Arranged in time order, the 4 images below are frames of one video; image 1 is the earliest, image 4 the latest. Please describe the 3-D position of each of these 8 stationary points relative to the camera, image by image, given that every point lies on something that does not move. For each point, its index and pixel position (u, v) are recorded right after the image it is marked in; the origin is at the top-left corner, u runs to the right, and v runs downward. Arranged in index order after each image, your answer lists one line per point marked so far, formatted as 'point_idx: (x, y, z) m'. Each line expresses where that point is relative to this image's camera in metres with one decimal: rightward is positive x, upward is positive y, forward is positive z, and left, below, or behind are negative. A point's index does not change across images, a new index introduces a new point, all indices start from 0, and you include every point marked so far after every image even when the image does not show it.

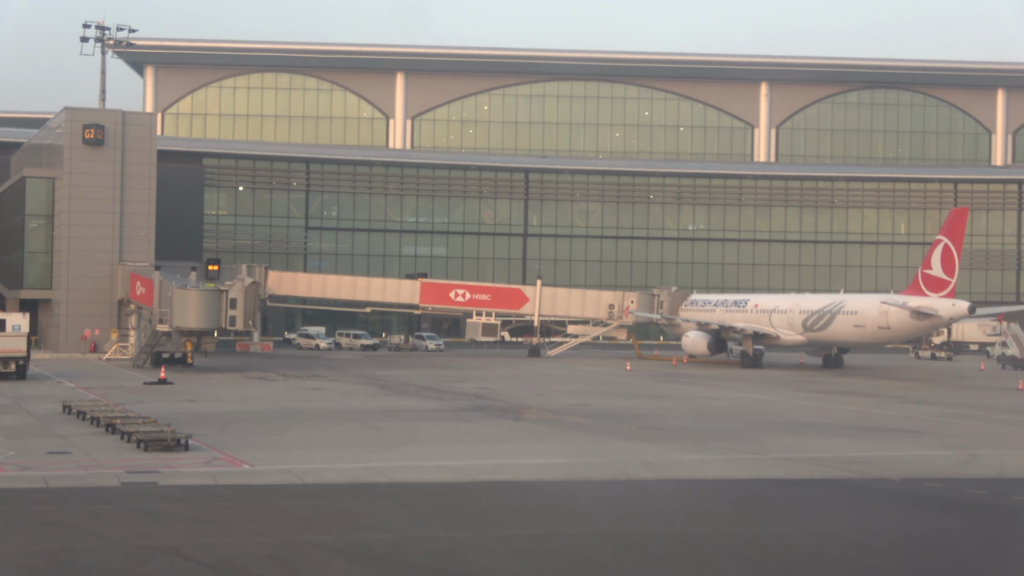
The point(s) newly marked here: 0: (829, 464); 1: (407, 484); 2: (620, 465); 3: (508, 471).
0: (+3.8, -2.1, +19.2) m
1: (-1.0, -2.0, +16.2) m
2: (+1.3, -2.1, +18.7) m
3: (0.0, -2.0, +17.7) m
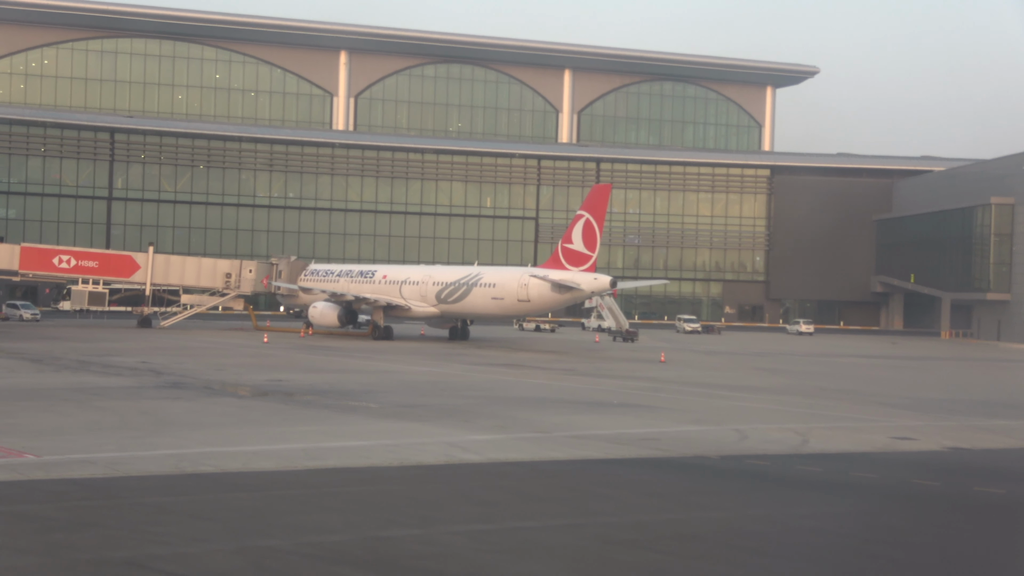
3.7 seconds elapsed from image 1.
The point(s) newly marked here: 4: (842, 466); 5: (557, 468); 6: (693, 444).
0: (+1.4, -1.8, +19.0) m
1: (-2.4, -1.7, +14.8) m
2: (-0.9, -1.8, +17.8) m
3: (-1.9, -1.7, +16.5) m
4: (+3.5, -1.9, +16.9) m
5: (+0.4, -1.8, +15.8) m
6: (+2.2, -1.9, +19.4) m
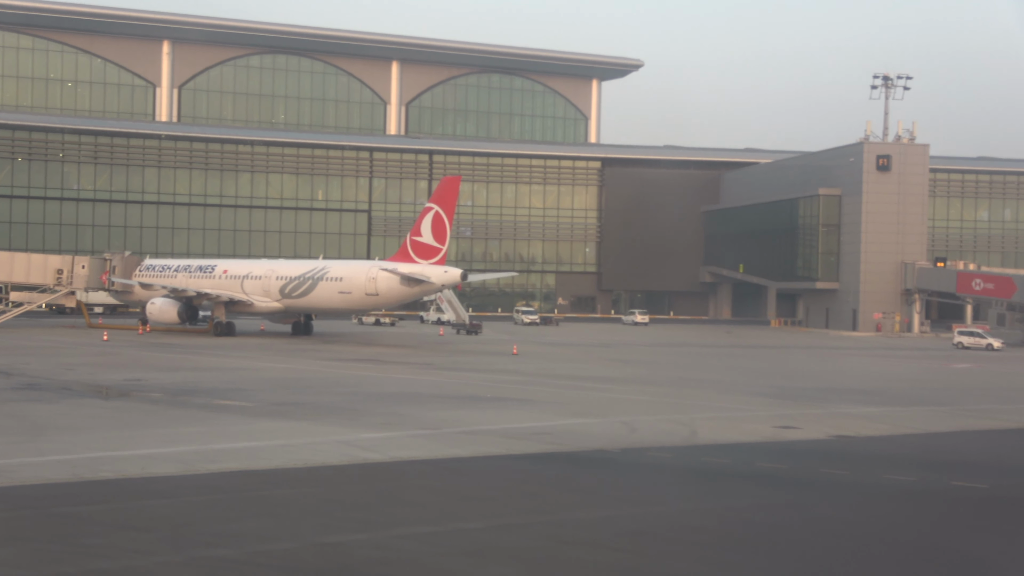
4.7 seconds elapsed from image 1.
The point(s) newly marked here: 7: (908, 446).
0: (+0.1, -1.8, +18.8) m
1: (-3.1, -1.7, +14.1) m
2: (-2.0, -1.7, +17.3) m
3: (-2.8, -1.7, +15.9) m
4: (+2.5, -1.8, +16.9) m
5: (-0.4, -1.7, +15.5) m
6: (+0.9, -1.8, +19.2) m
7: (+4.5, -1.8, +18.3) m
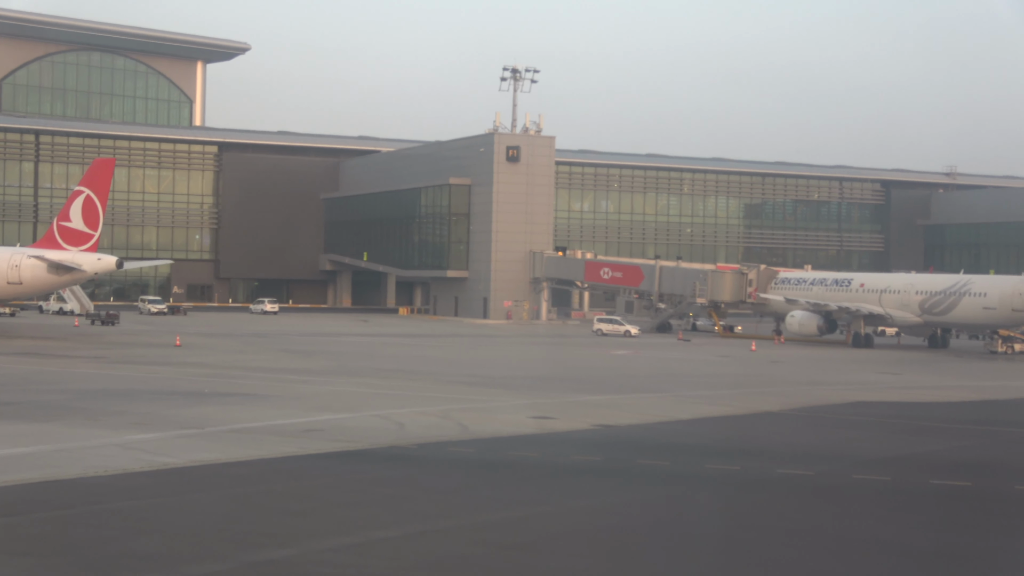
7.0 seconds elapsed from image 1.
0: (-2.3, -1.6, +17.9) m
1: (-4.2, -1.6, +12.5) m
2: (-4.0, -1.6, +15.9) m
3: (-4.4, -1.6, +14.3) m
4: (+0.4, -1.7, +16.7) m
5: (-2.0, -1.6, +14.6) m
6: (-1.7, -1.7, +18.5) m
7: (+2.0, -1.7, +18.5) m
